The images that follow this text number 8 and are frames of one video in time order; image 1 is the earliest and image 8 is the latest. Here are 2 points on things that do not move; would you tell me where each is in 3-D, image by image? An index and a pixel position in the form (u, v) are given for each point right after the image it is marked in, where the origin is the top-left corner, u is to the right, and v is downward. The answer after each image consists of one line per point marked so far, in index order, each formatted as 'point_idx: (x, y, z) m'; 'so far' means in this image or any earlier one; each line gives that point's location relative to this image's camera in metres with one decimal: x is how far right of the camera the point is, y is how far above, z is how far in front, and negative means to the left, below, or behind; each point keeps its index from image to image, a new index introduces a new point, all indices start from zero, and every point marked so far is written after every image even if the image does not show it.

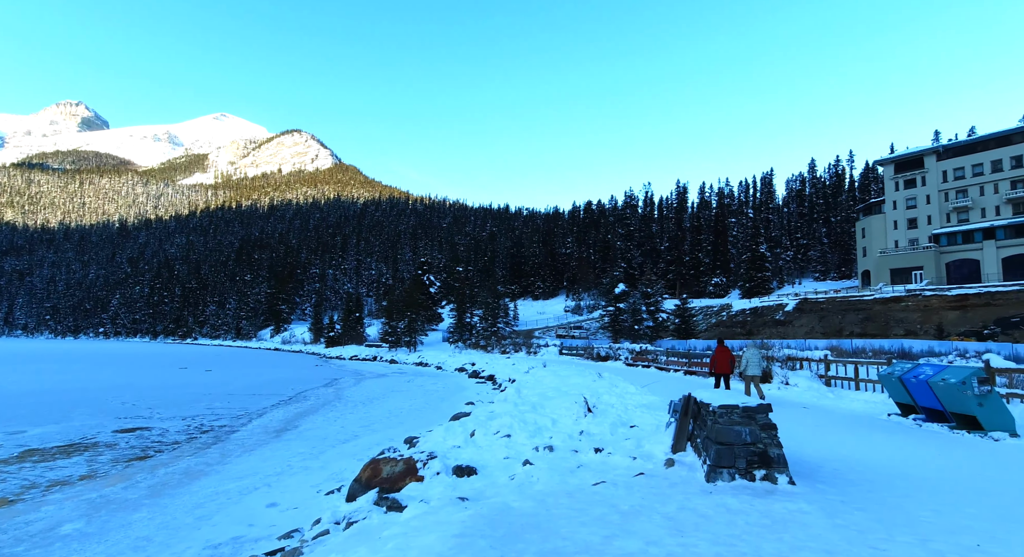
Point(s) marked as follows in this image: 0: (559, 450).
0: (+1.2, -4.1, +13.7) m
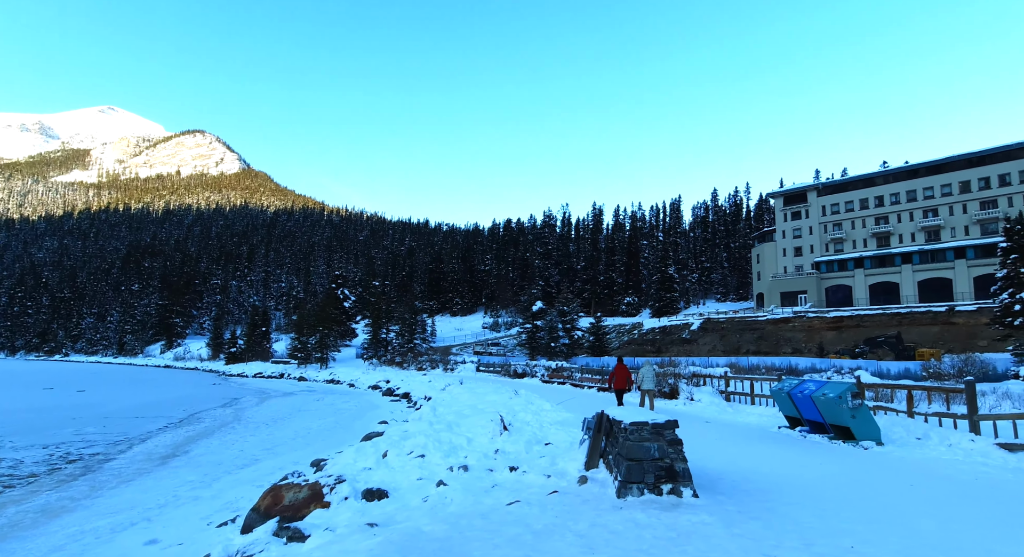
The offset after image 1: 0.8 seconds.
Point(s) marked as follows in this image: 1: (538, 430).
0: (-0.8, -4.5, +13.5) m
1: (+0.9, -4.5, +17.1) m
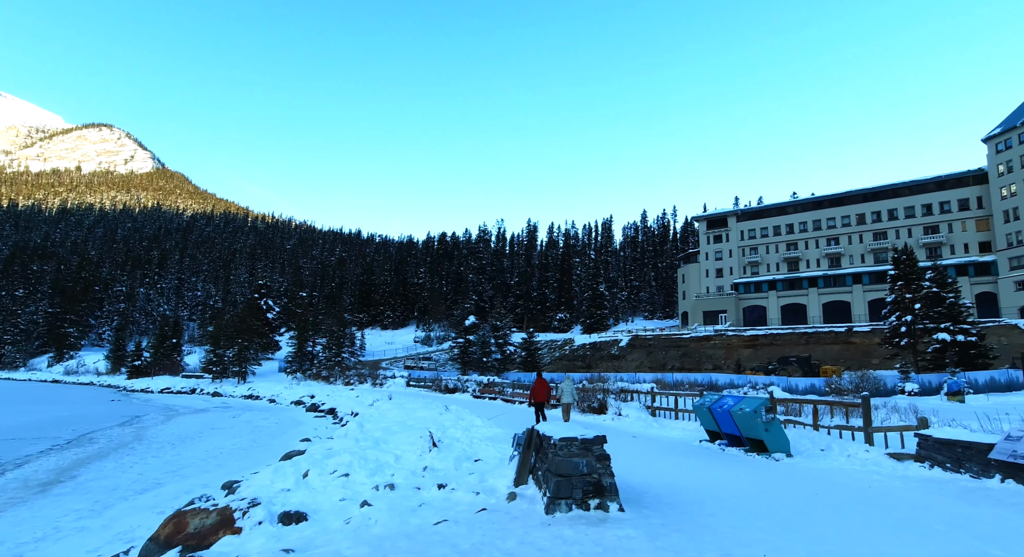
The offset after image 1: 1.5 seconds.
0: (-2.5, -4.8, +13.0) m
1: (-1.3, -4.9, +16.8) m
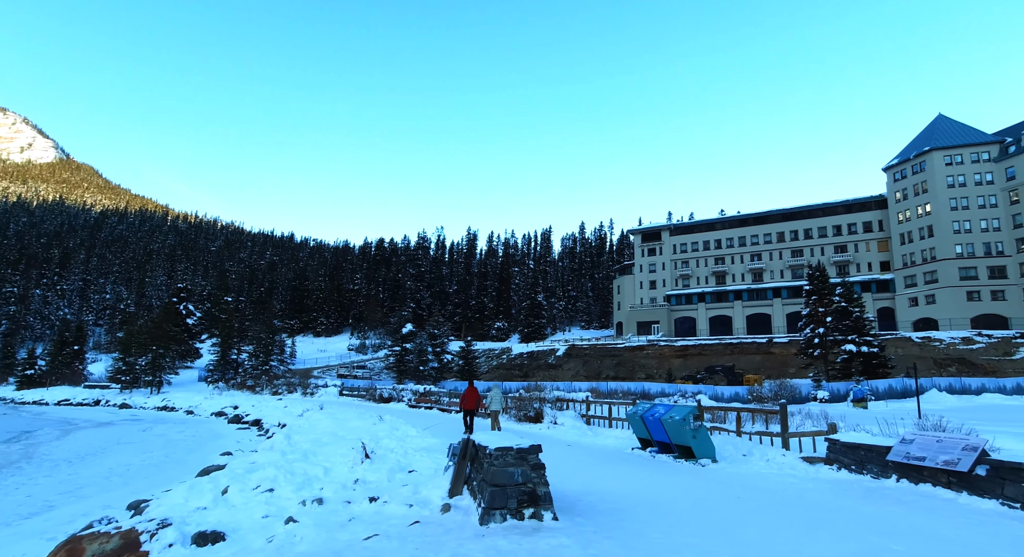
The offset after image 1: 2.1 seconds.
0: (-4.0, -4.9, +12.3) m
1: (-3.2, -5.1, +16.3) m
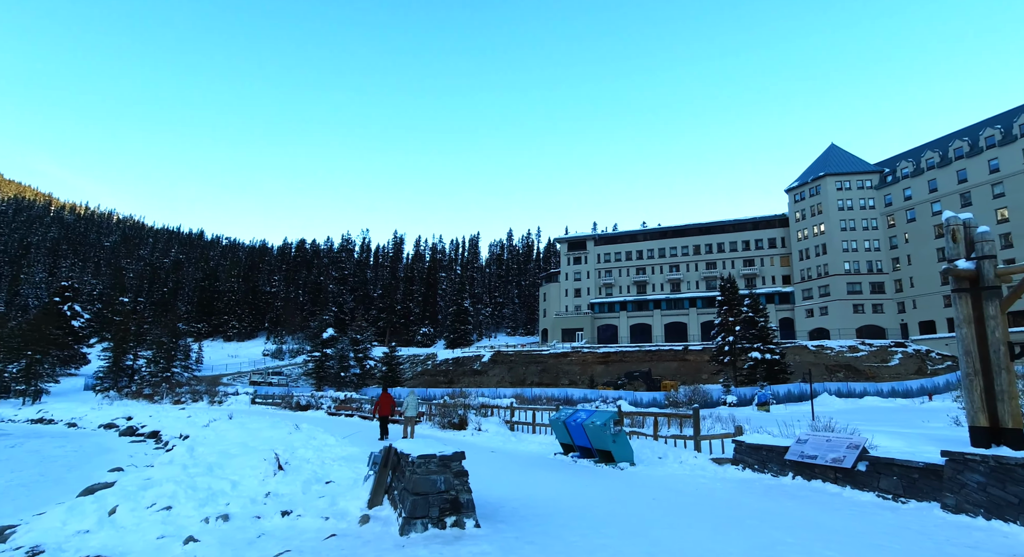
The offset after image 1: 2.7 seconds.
0: (-5.7, -4.9, +11.2) m
1: (-5.4, -5.2, +15.2) m
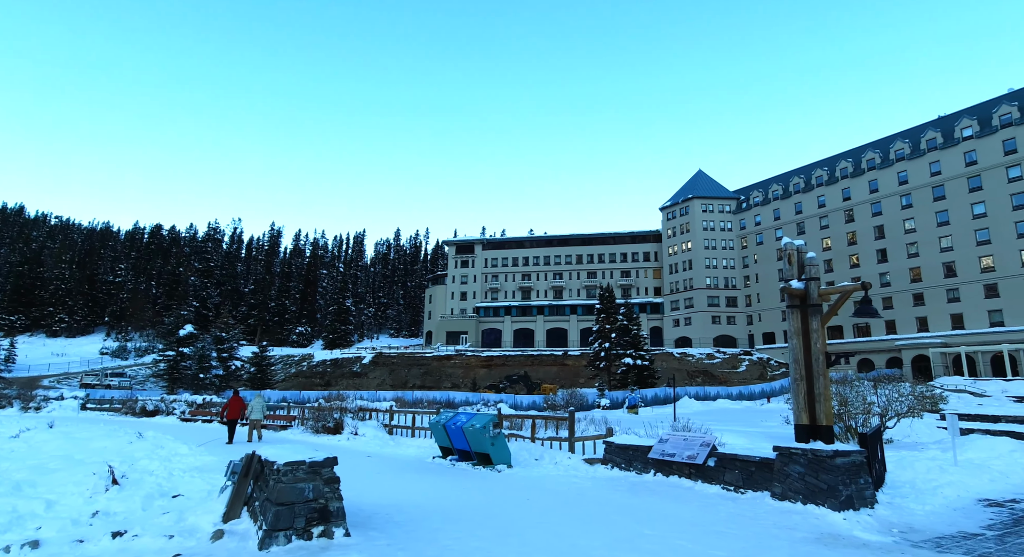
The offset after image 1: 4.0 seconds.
0: (-8.6, -4.8, +8.9) m
1: (-9.0, -5.1, +12.9) m
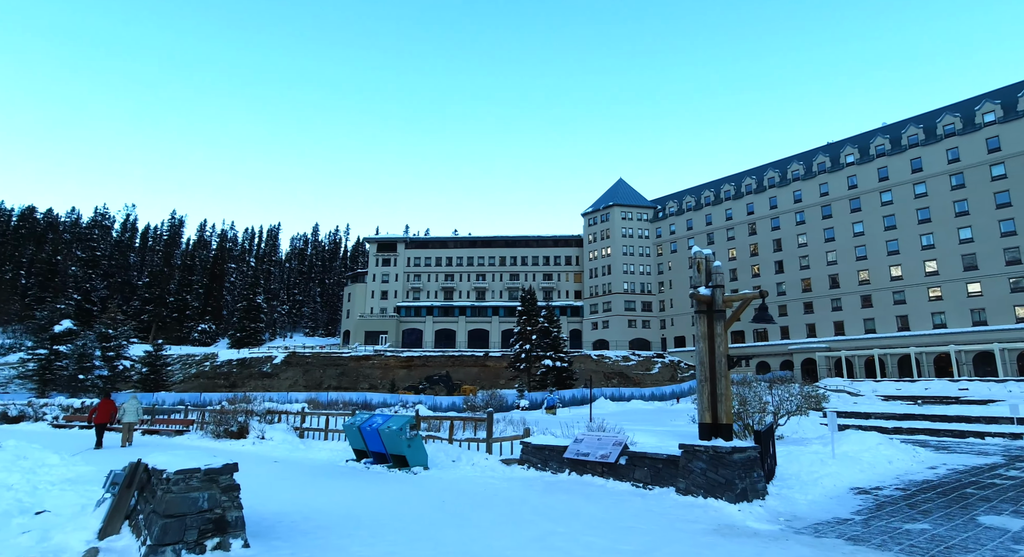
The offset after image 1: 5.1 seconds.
0: (-10.7, -4.5, +6.4) m
1: (-11.7, -4.8, +10.3) m
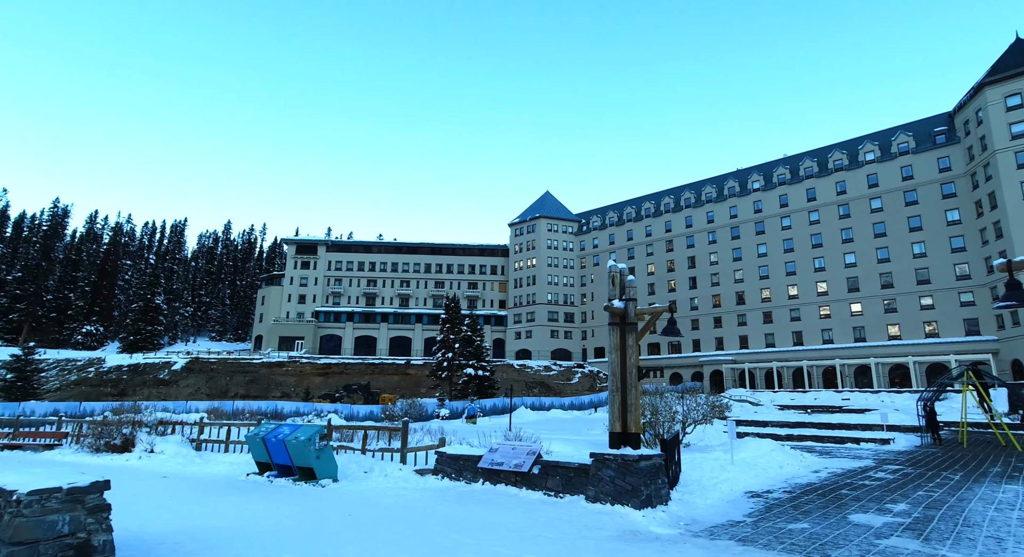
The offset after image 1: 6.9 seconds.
0: (-15.1, -4.4, +3.7) m
1: (-16.6, -4.7, +7.4) m
